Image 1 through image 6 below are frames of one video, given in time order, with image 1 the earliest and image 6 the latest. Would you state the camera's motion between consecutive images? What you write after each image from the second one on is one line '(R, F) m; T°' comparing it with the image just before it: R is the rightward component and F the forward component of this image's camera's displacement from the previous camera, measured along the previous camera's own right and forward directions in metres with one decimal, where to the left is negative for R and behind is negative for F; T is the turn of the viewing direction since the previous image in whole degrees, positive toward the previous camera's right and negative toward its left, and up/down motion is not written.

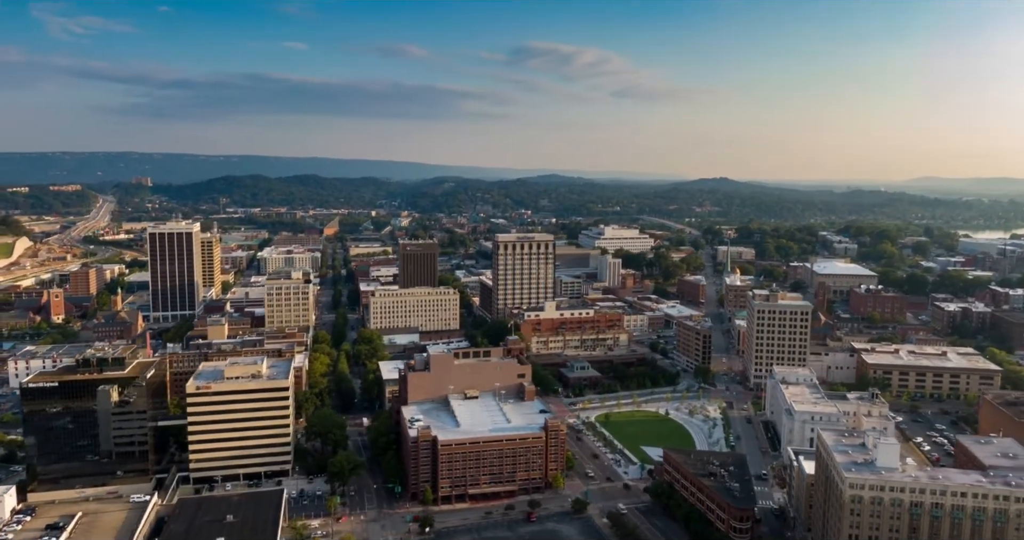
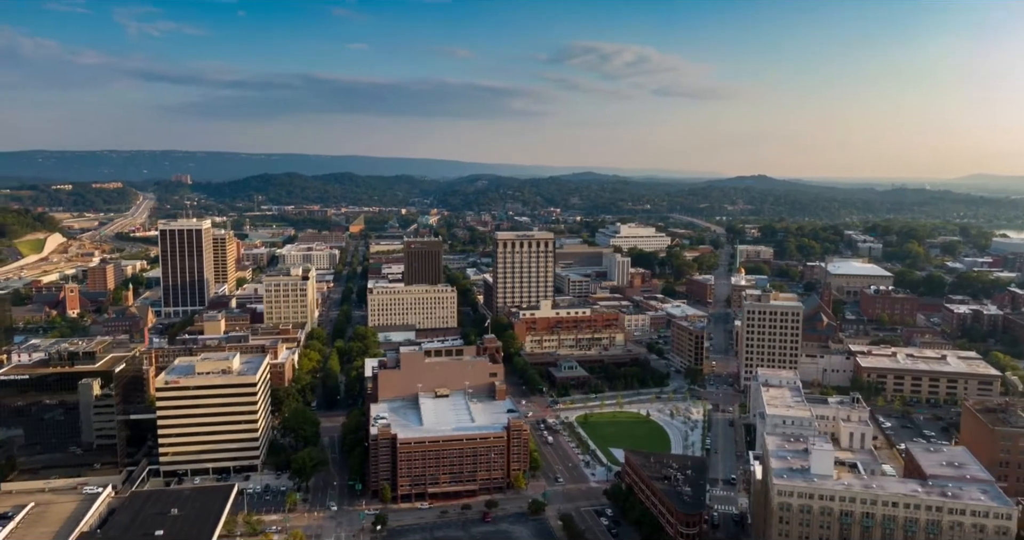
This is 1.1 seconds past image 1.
(+6.0, +0.6) m; -3°
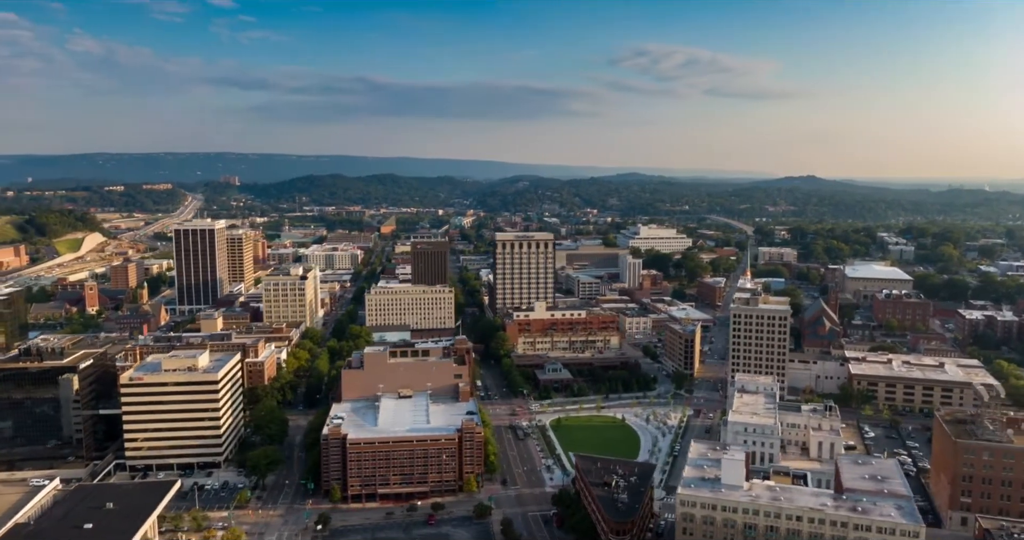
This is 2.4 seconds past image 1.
(+7.5, +0.8) m; -3°
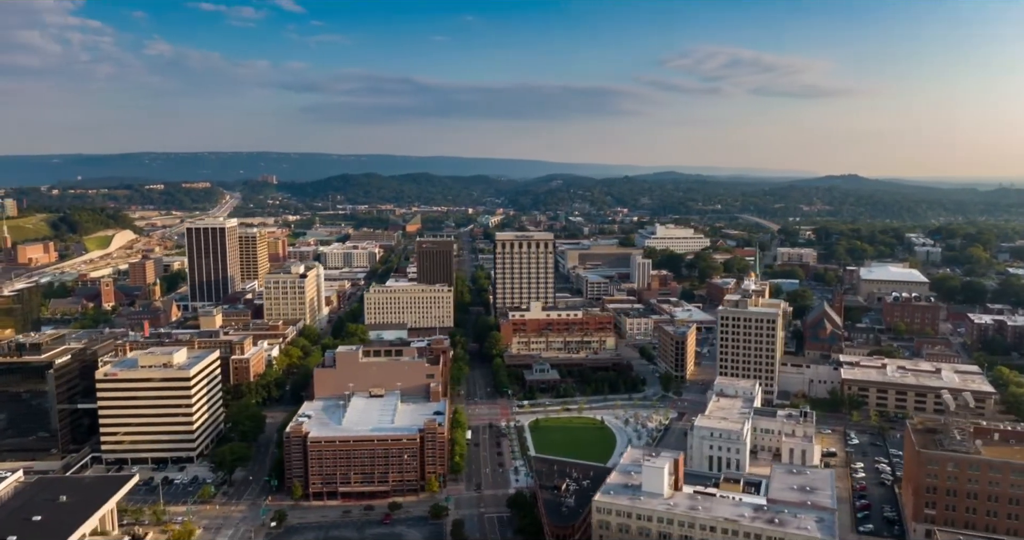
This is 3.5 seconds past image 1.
(+6.0, +0.6) m; -3°
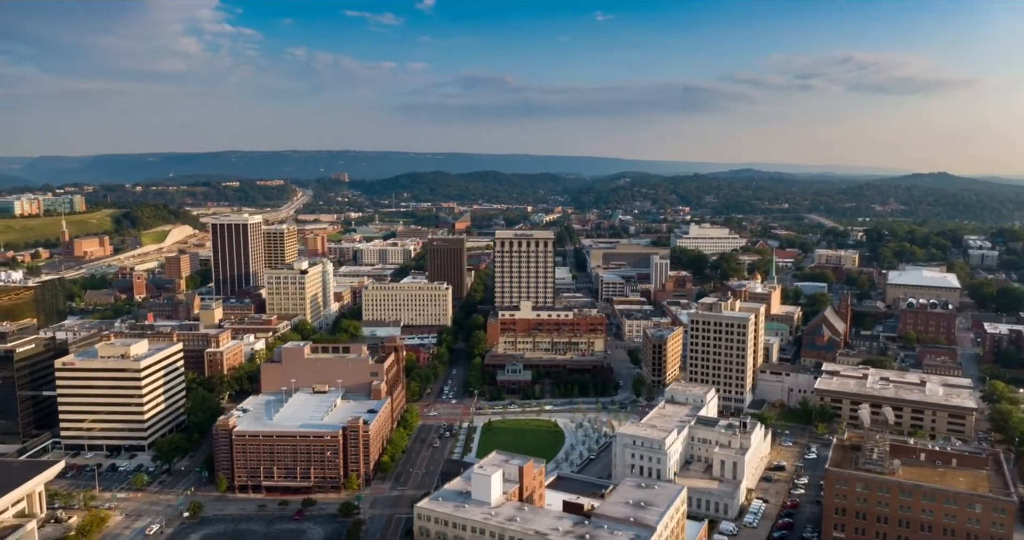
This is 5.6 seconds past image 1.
(+12.0, +1.4) m; -6°
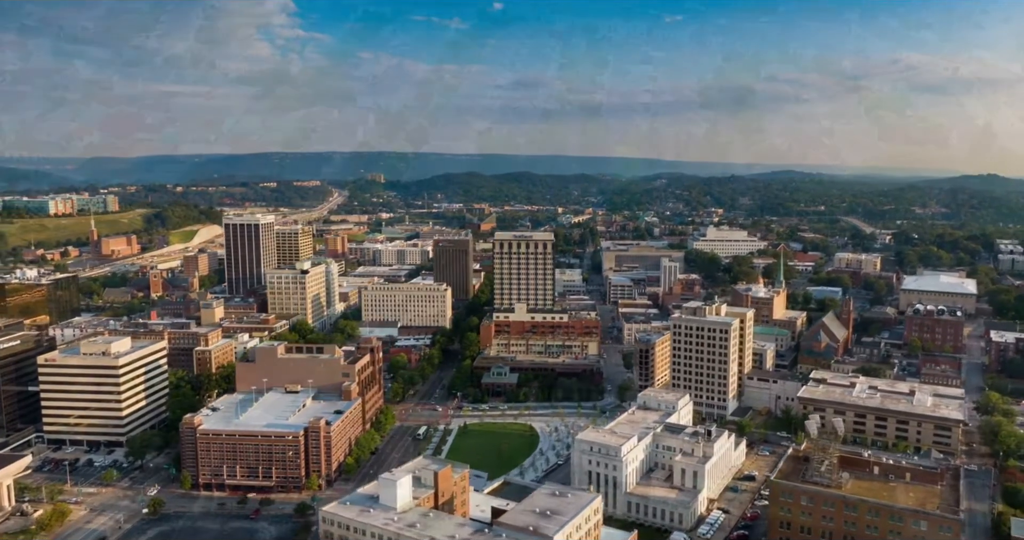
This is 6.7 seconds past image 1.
(+6.2, +0.6) m; -3°
